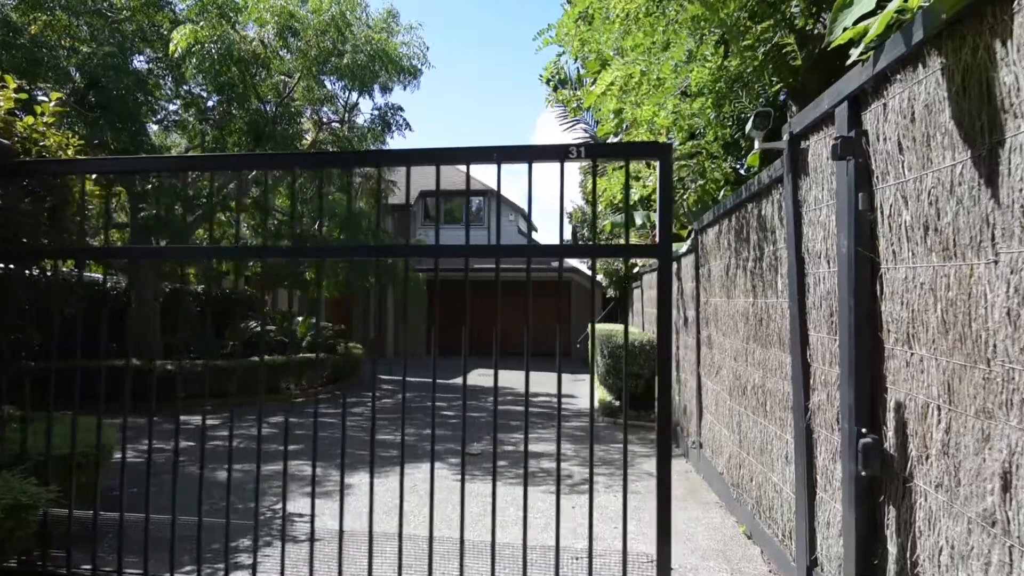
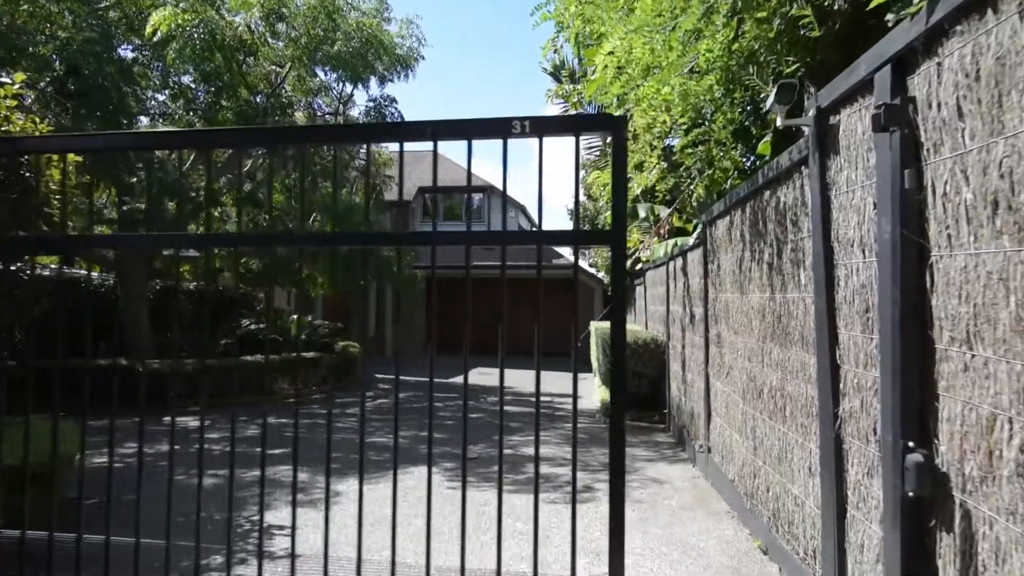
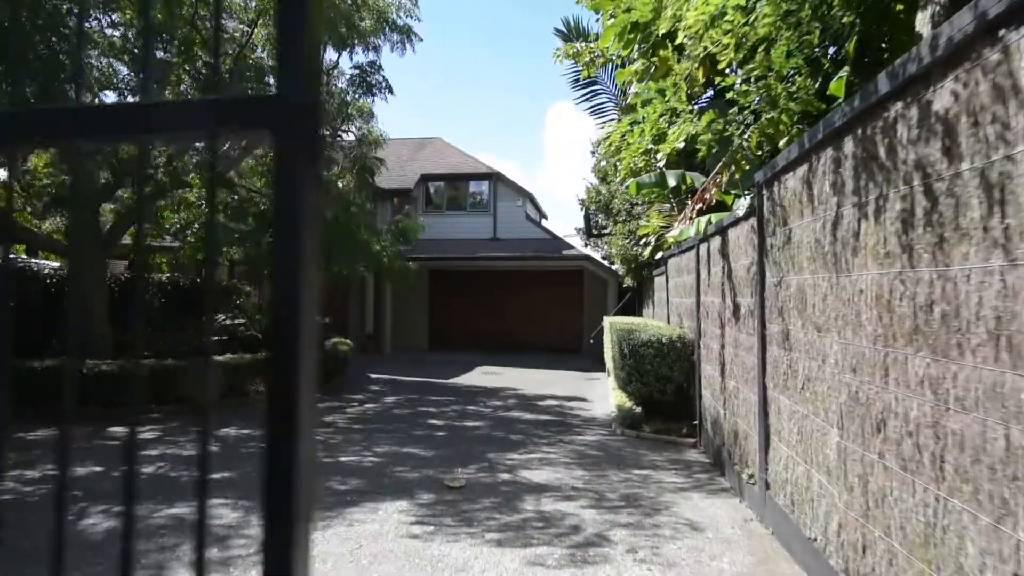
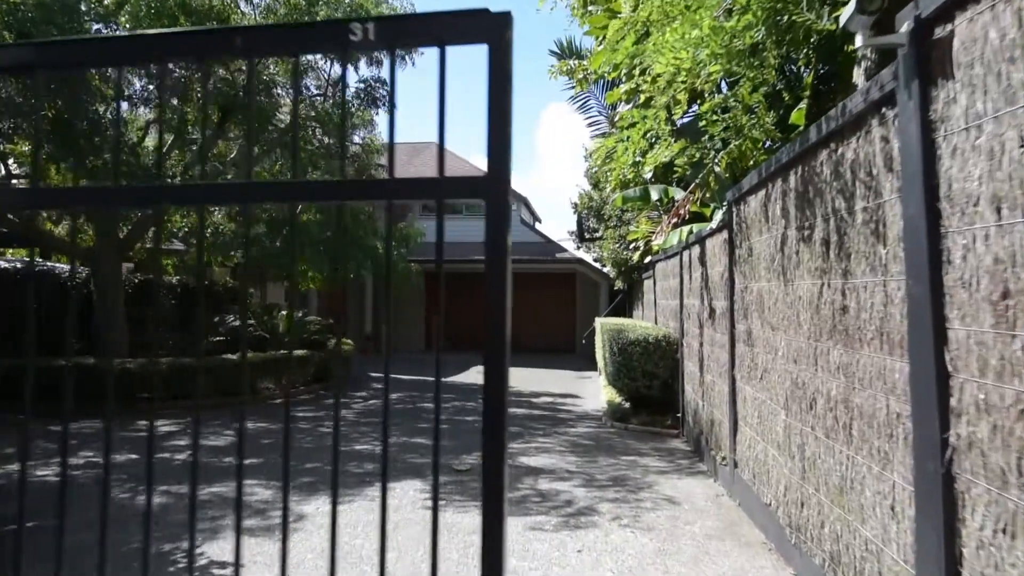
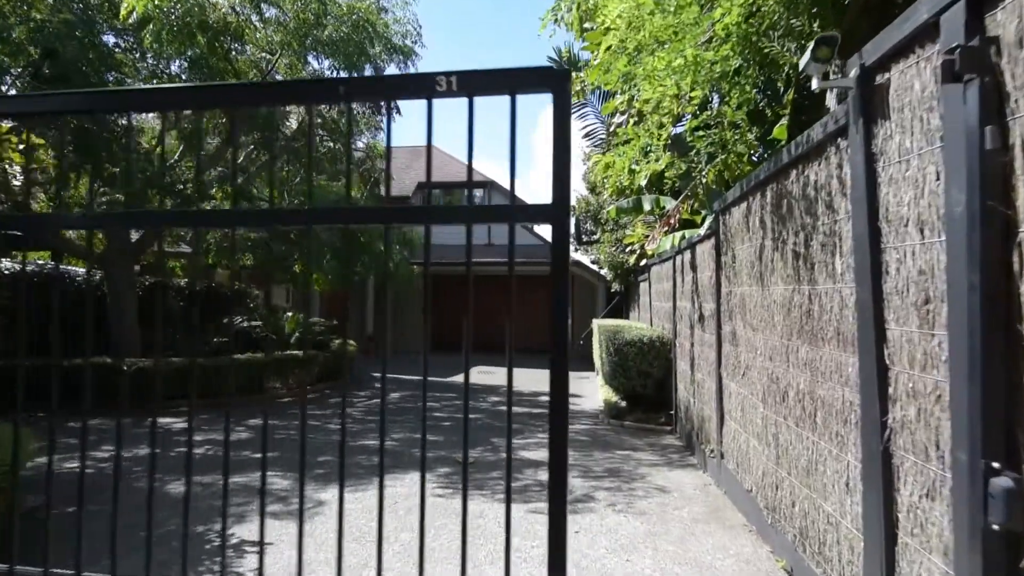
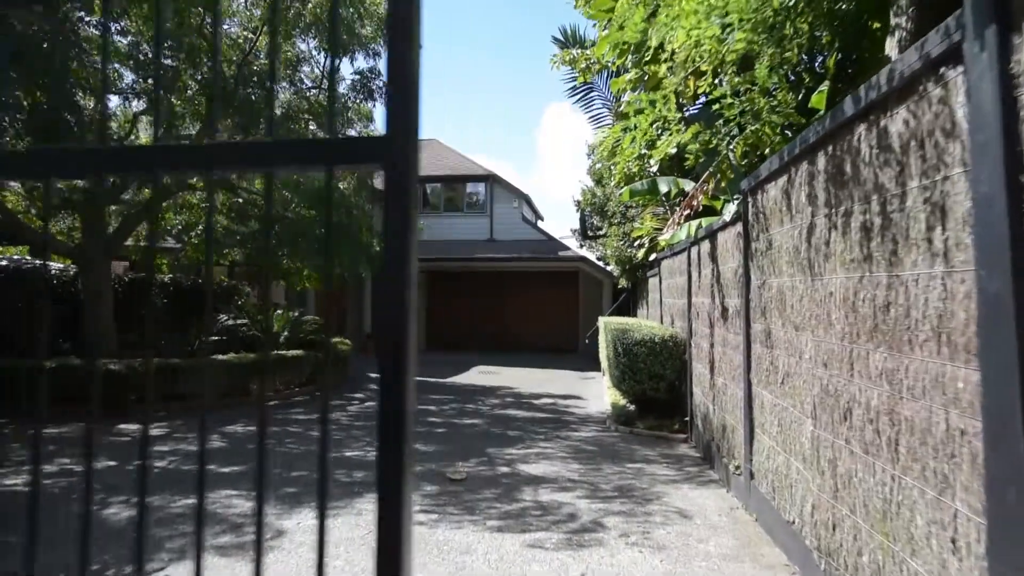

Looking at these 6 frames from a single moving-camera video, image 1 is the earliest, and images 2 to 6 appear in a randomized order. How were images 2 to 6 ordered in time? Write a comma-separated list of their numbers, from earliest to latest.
2, 5, 4, 6, 3
